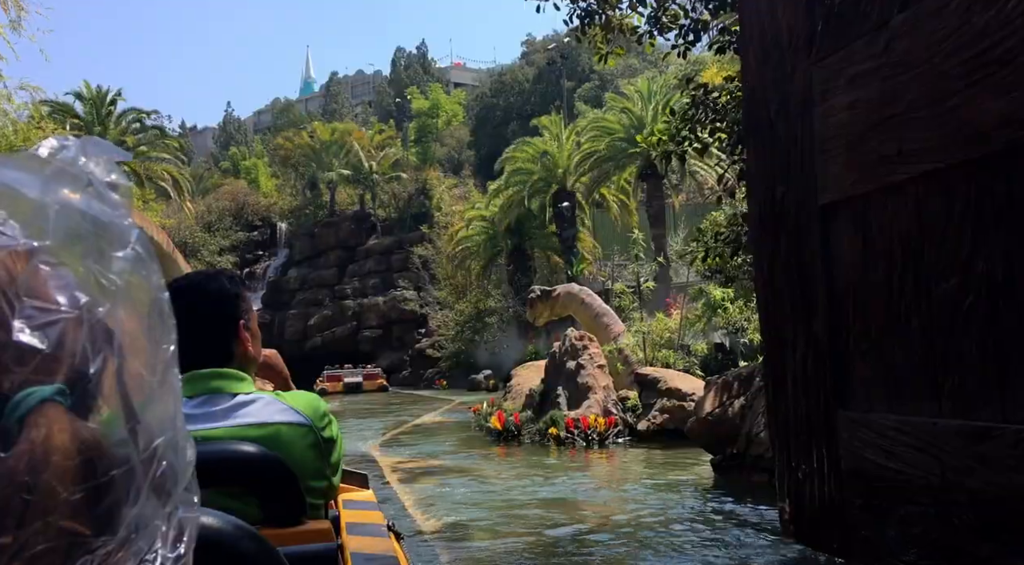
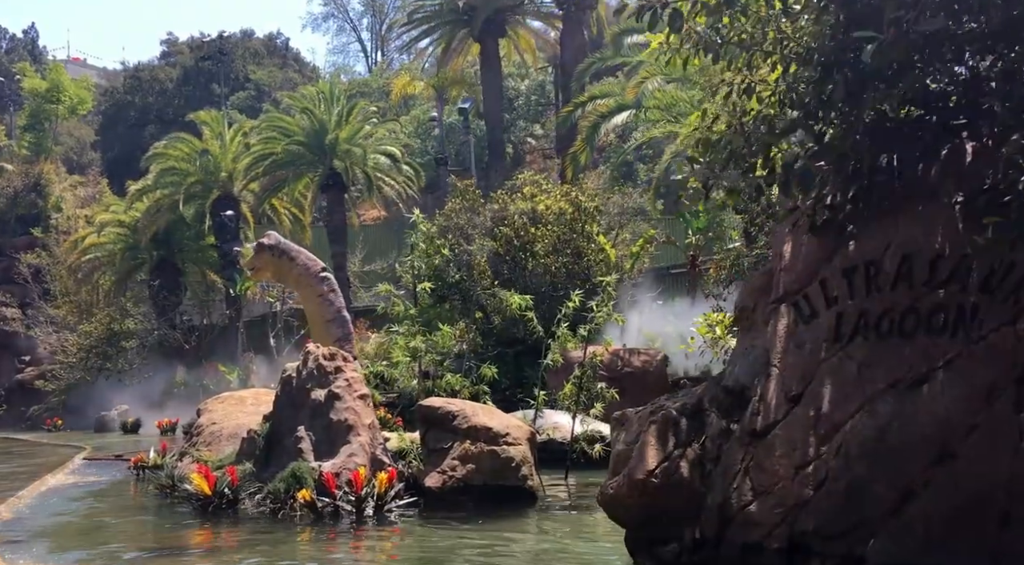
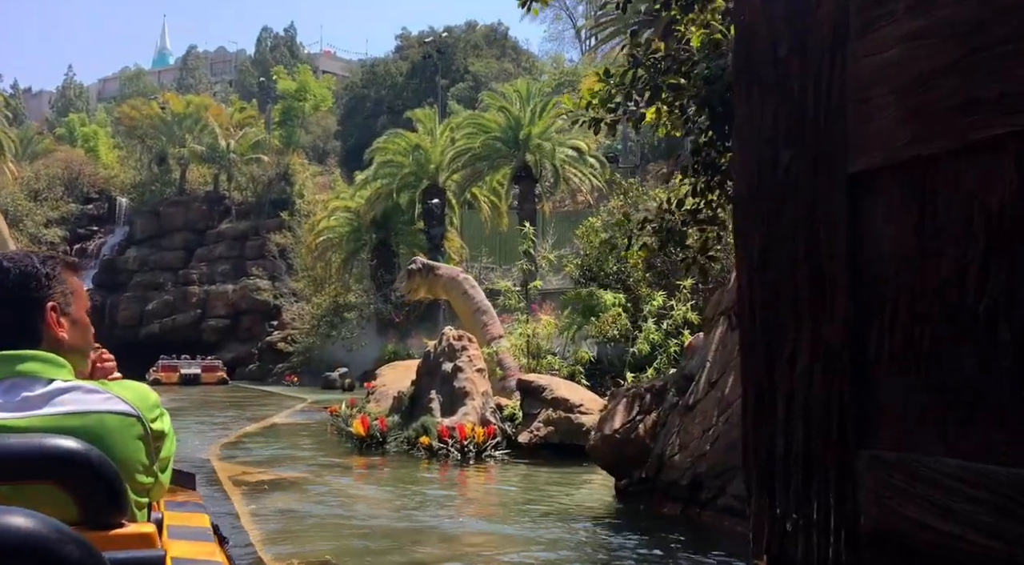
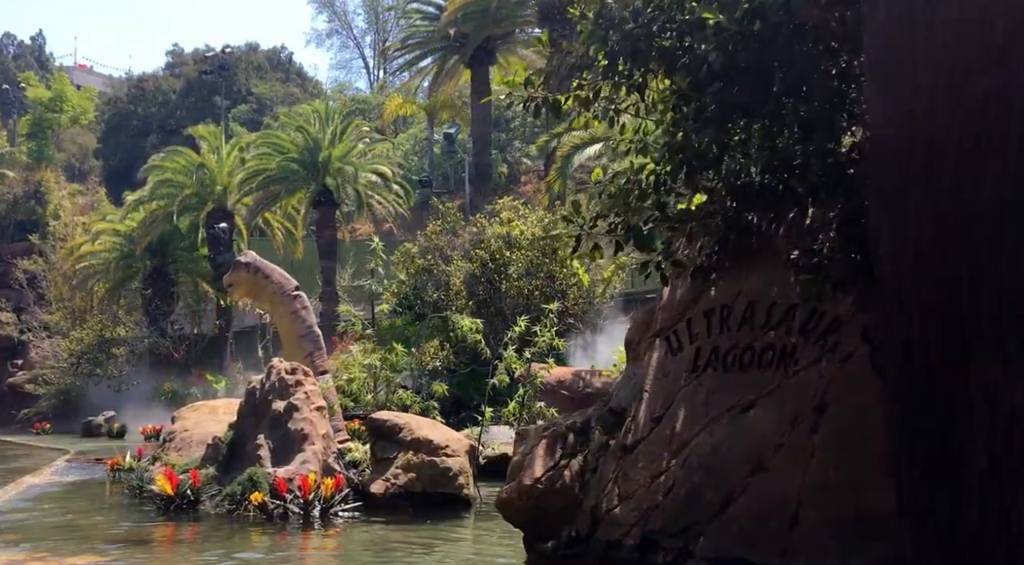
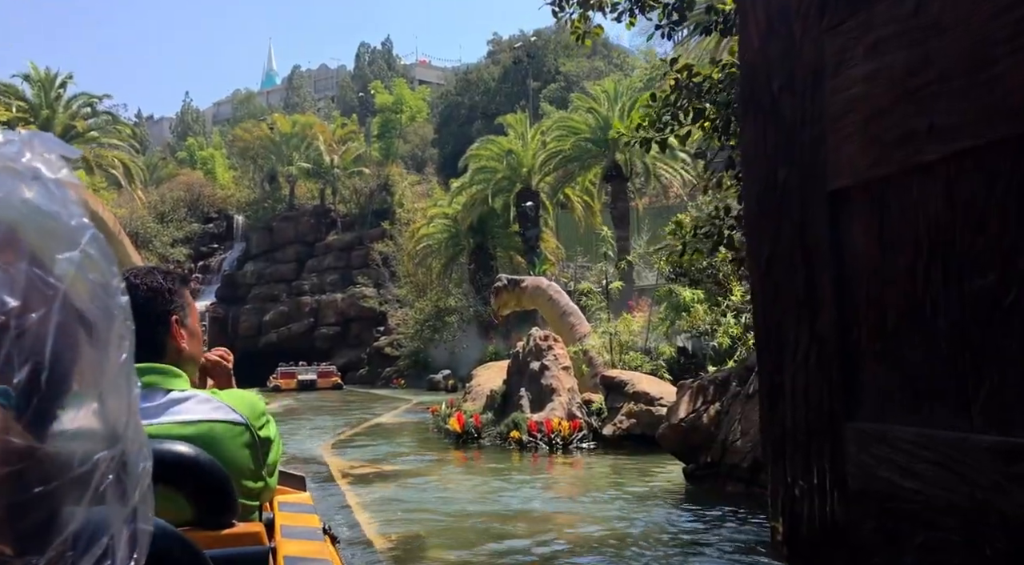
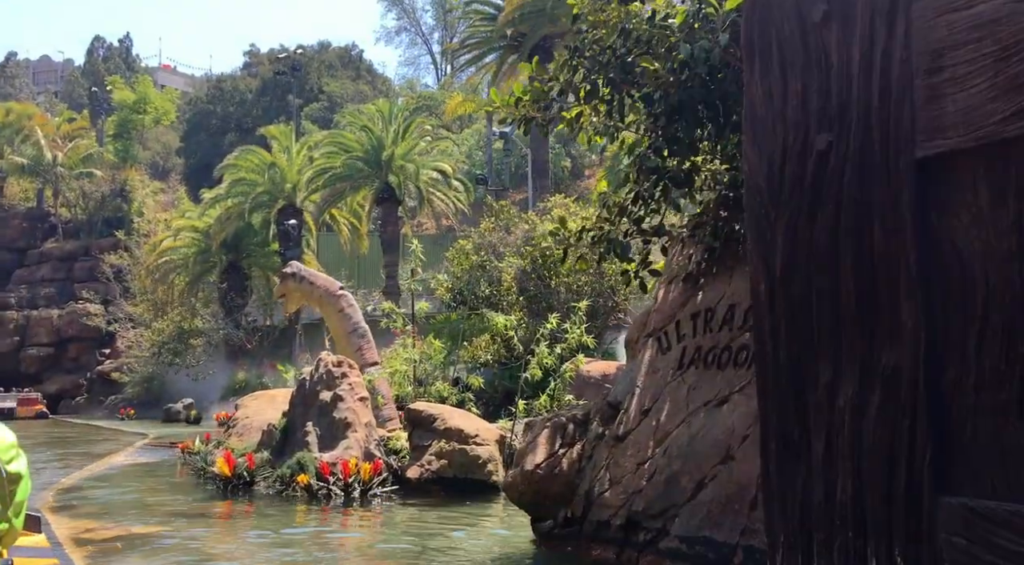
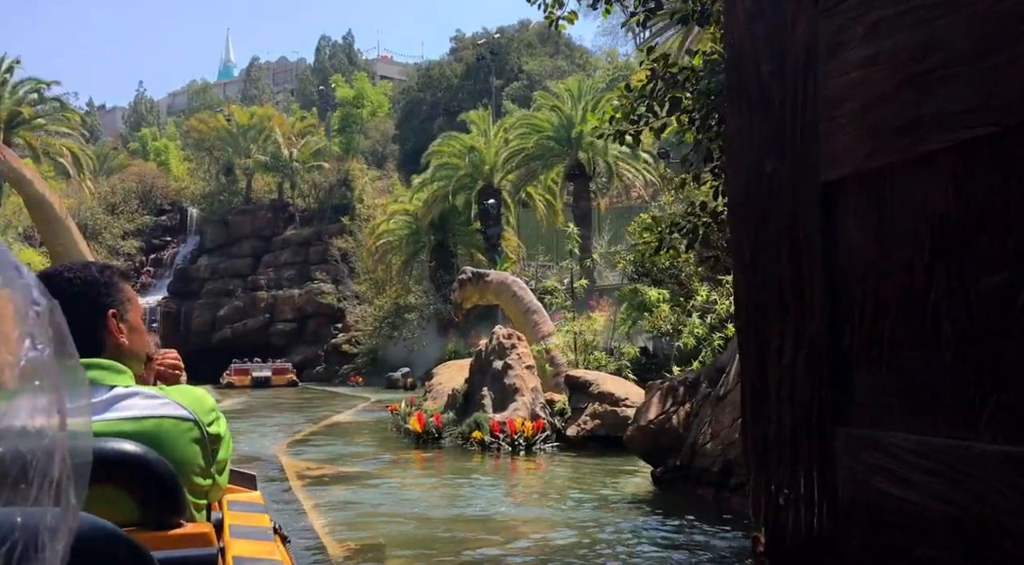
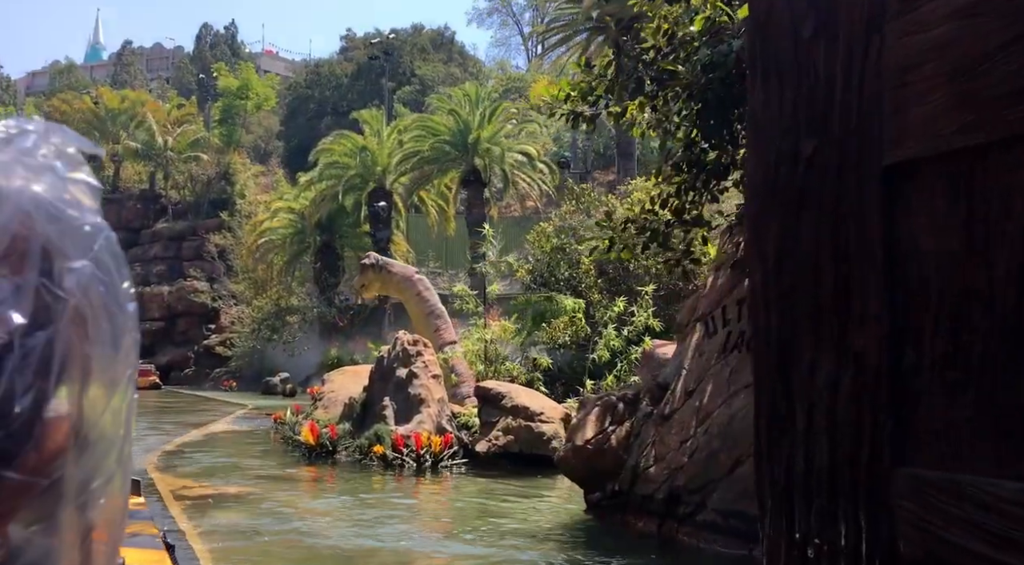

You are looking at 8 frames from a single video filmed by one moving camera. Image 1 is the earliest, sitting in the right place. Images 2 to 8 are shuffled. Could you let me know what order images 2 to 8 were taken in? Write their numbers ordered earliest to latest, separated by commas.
5, 7, 3, 8, 6, 4, 2
